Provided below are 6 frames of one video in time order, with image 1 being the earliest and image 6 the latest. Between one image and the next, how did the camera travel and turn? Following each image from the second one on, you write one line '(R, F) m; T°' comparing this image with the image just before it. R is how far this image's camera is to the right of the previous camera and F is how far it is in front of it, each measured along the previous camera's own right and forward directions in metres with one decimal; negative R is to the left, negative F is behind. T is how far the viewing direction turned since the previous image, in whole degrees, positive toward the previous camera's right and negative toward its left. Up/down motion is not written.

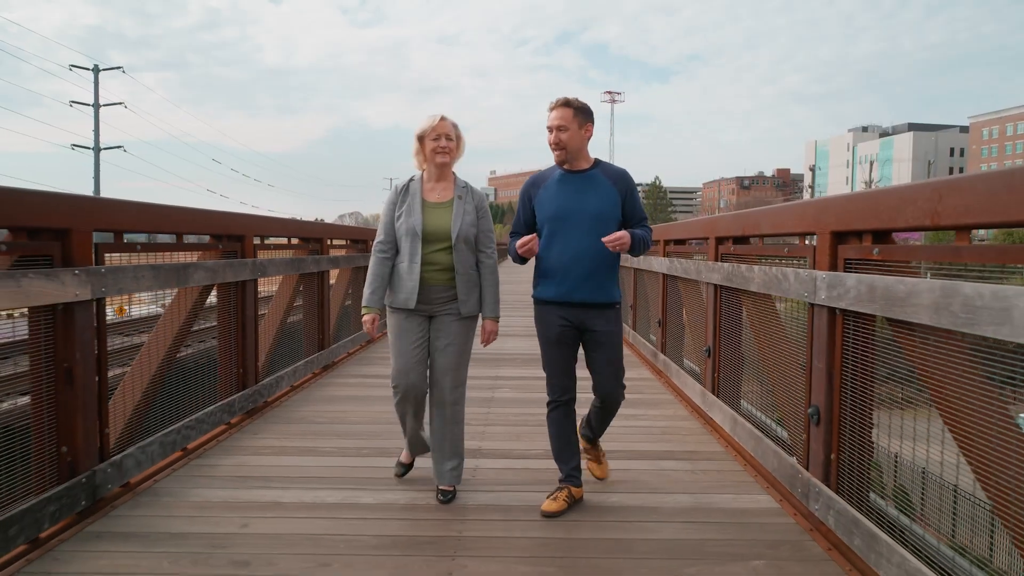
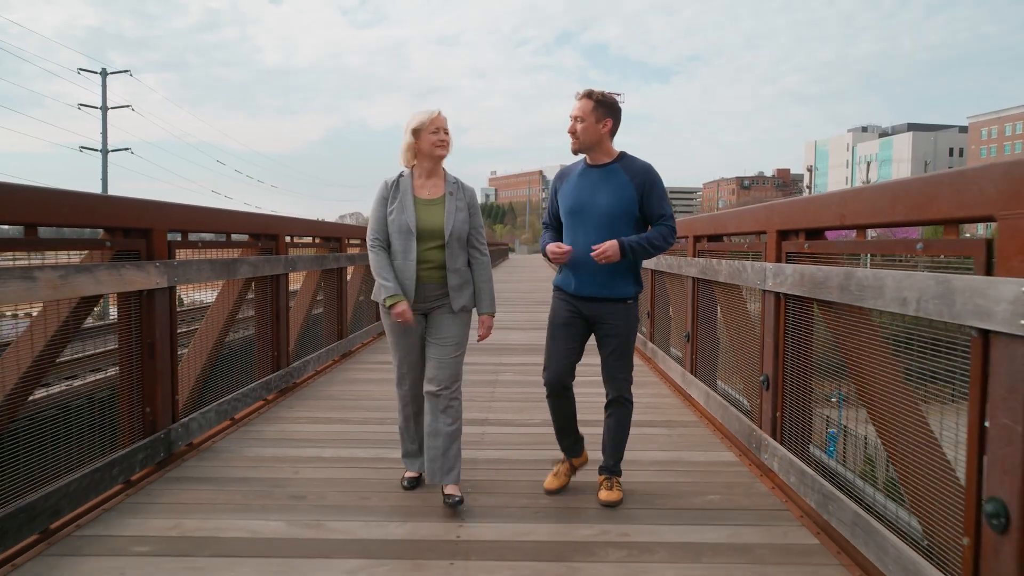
(0.0, -0.5) m; 0°
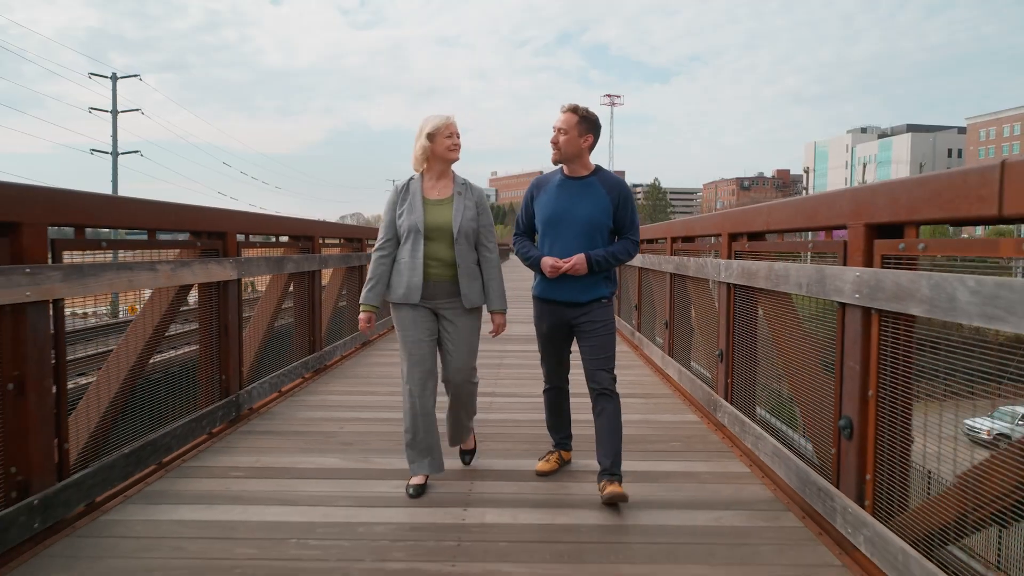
(0.0, -0.7) m; 0°
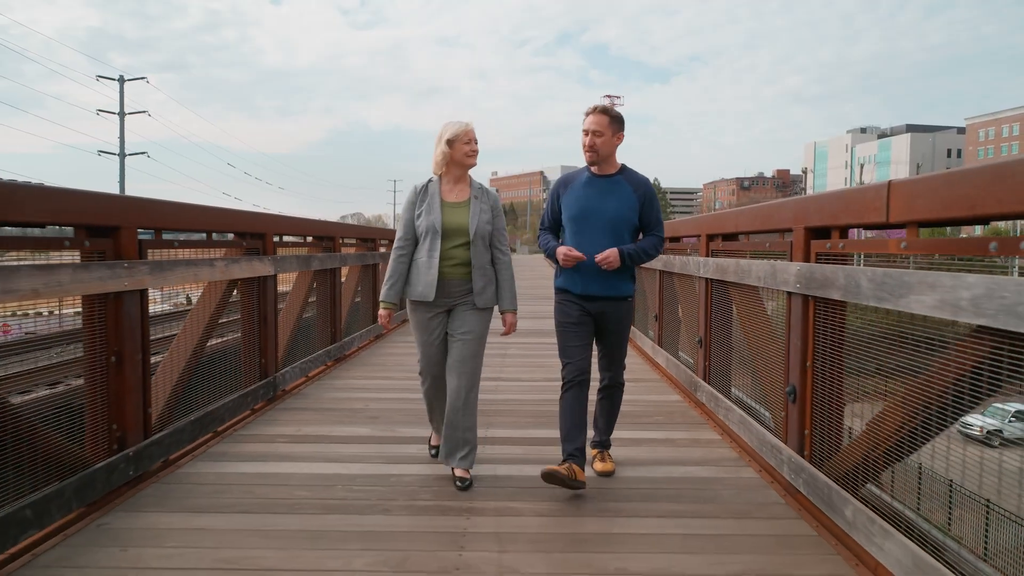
(0.0, -0.5) m; 0°
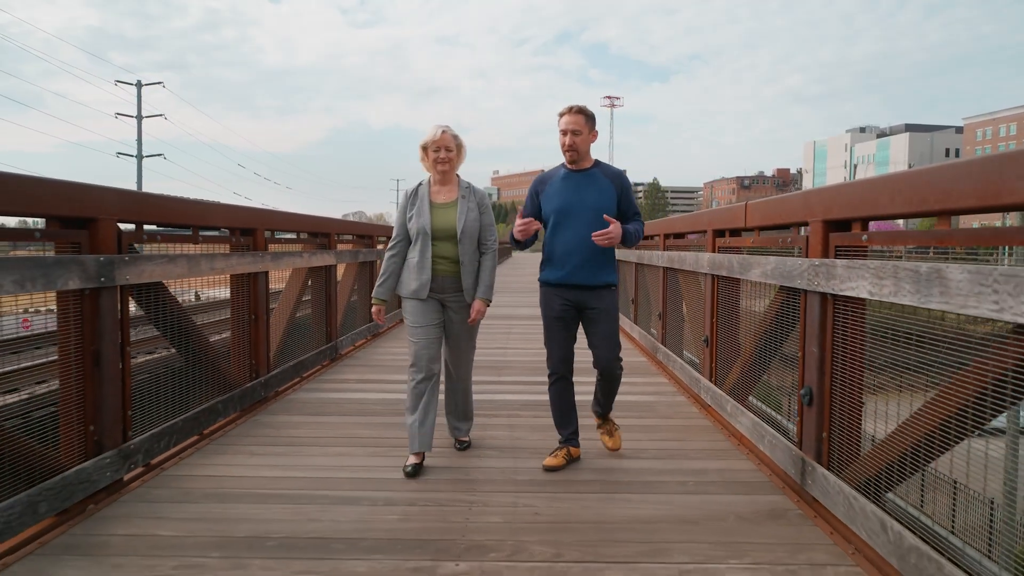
(0.0, -1.3) m; 0°
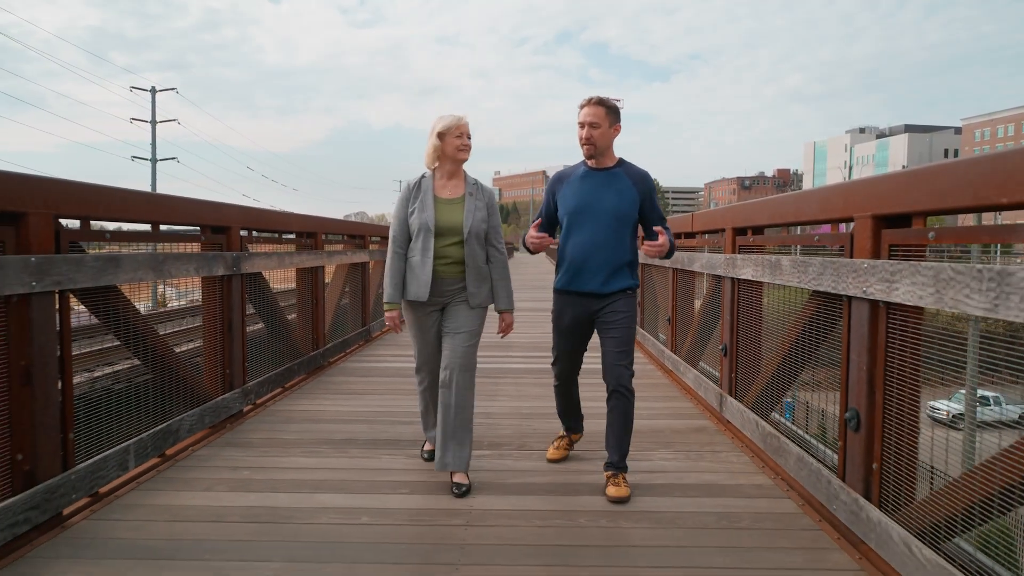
(0.0, -1.1) m; 0°
